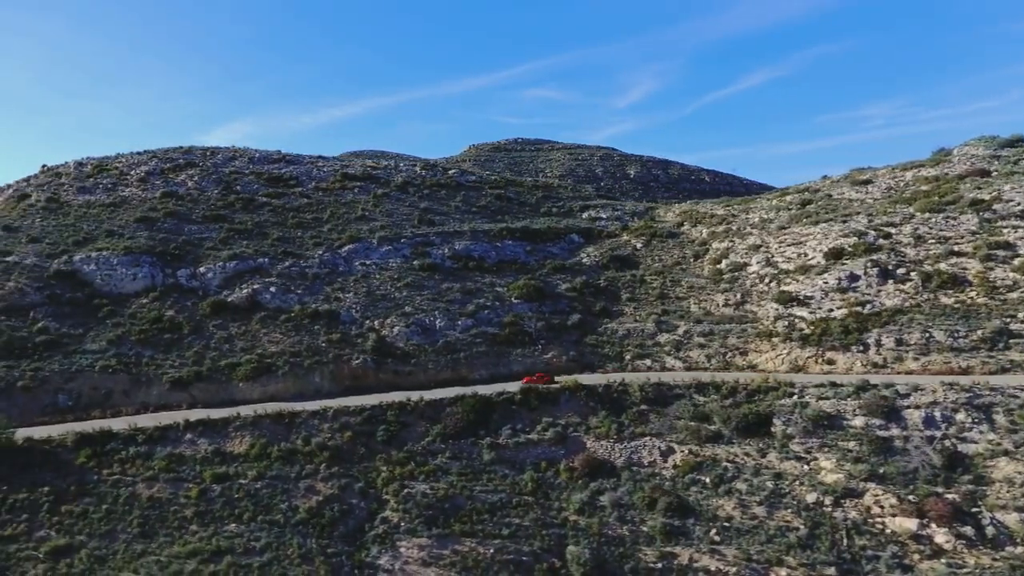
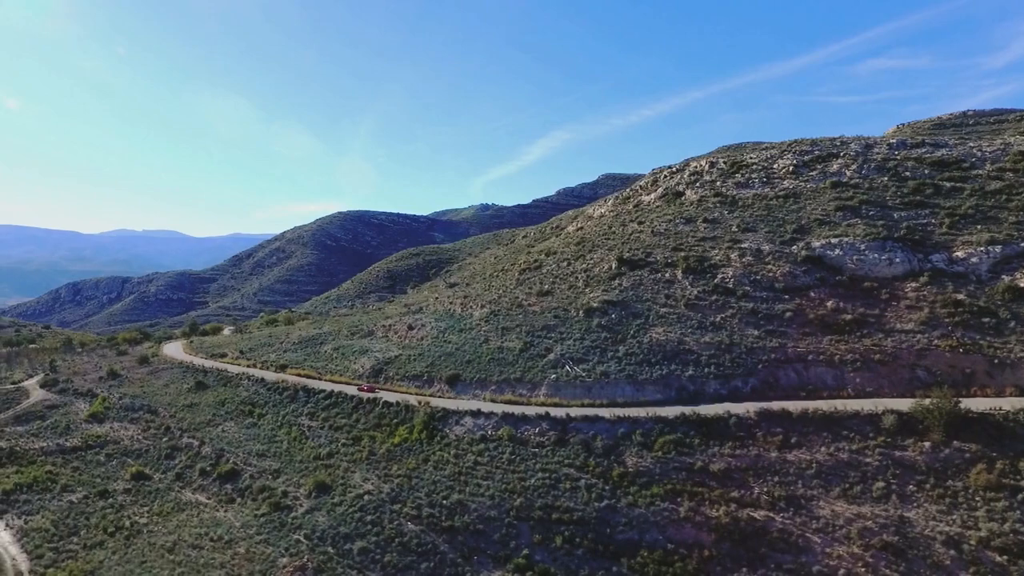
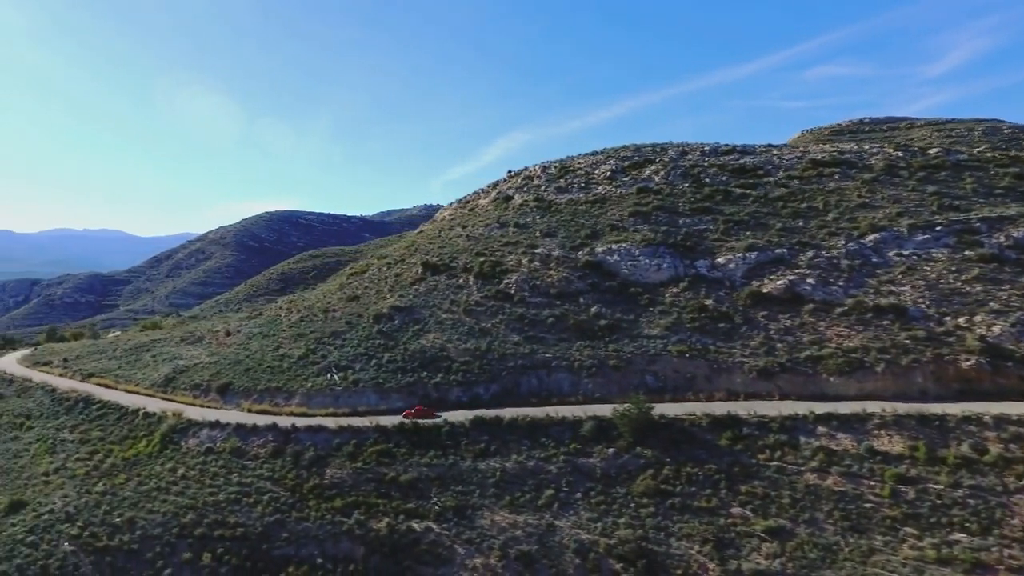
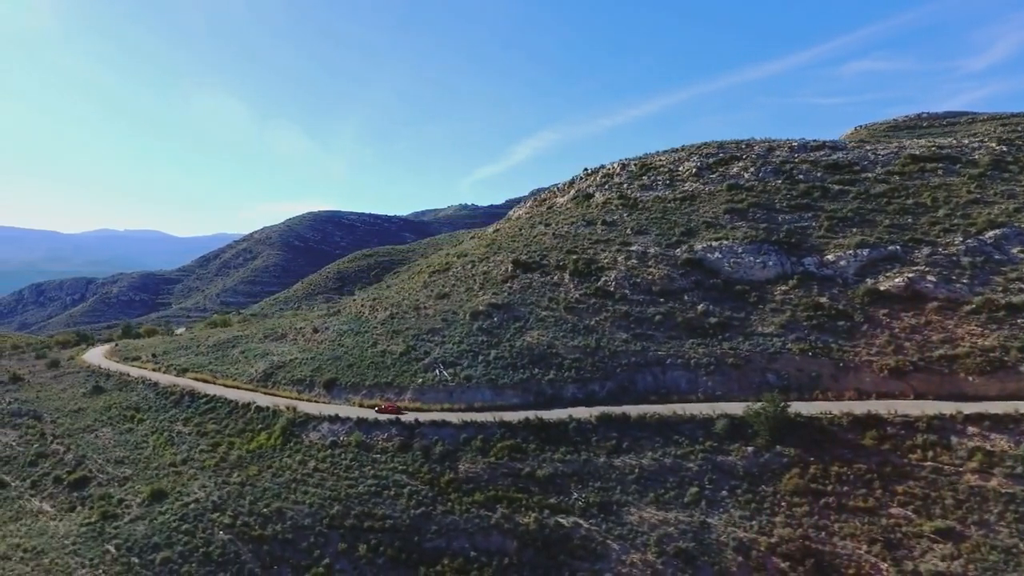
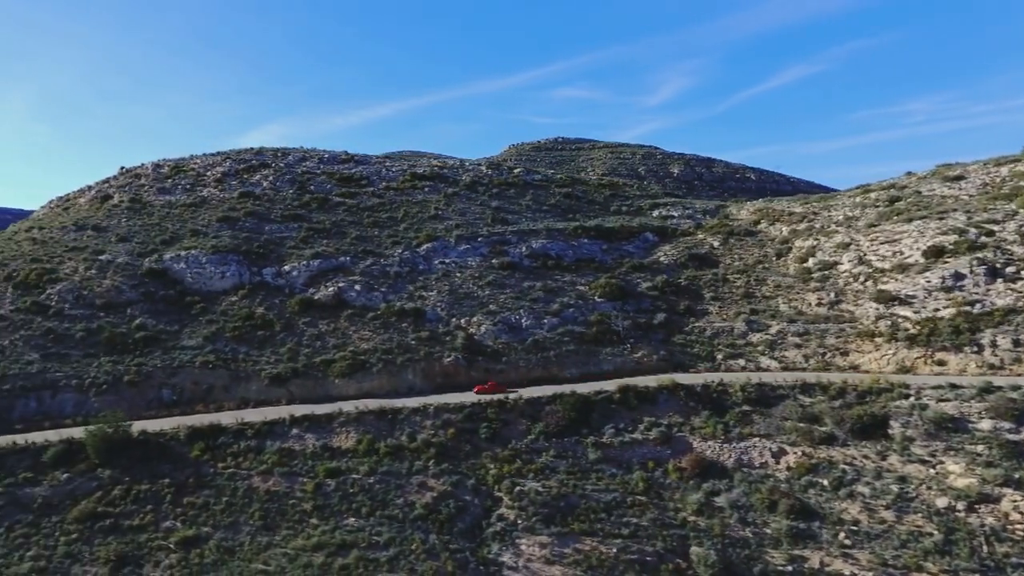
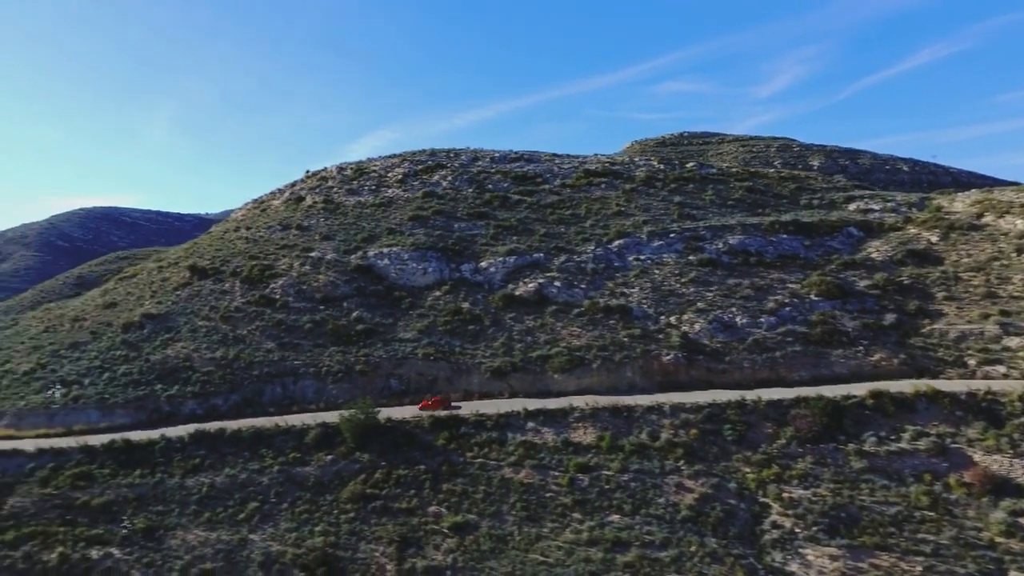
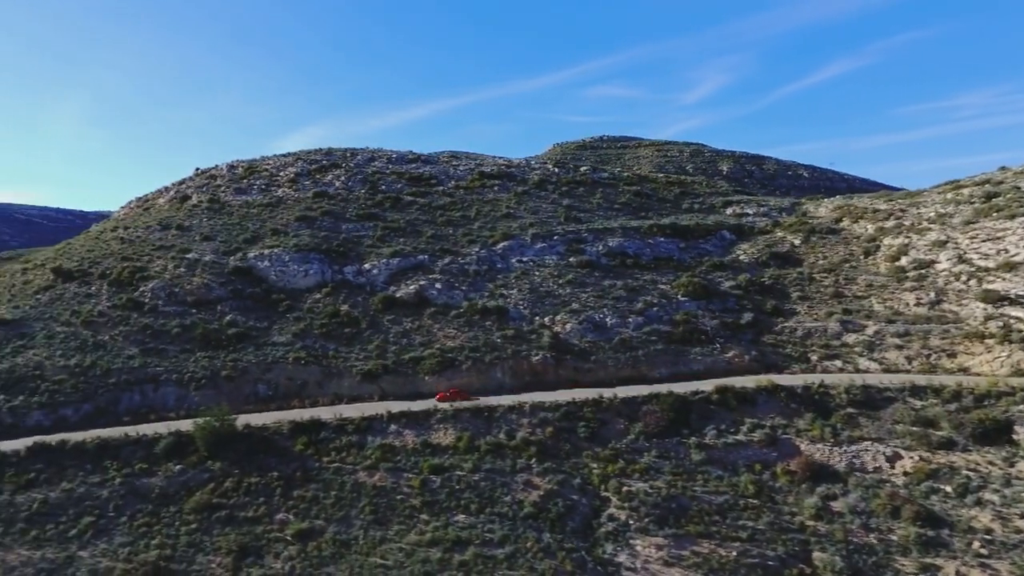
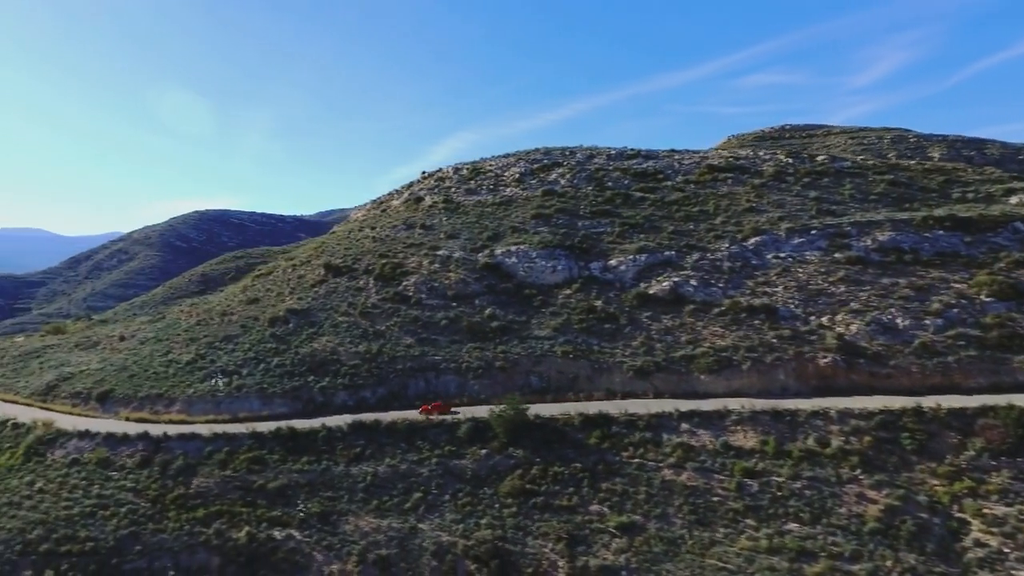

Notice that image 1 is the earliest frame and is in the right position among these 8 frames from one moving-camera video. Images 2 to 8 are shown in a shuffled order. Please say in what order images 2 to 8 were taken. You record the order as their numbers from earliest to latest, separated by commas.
5, 7, 6, 8, 3, 4, 2
